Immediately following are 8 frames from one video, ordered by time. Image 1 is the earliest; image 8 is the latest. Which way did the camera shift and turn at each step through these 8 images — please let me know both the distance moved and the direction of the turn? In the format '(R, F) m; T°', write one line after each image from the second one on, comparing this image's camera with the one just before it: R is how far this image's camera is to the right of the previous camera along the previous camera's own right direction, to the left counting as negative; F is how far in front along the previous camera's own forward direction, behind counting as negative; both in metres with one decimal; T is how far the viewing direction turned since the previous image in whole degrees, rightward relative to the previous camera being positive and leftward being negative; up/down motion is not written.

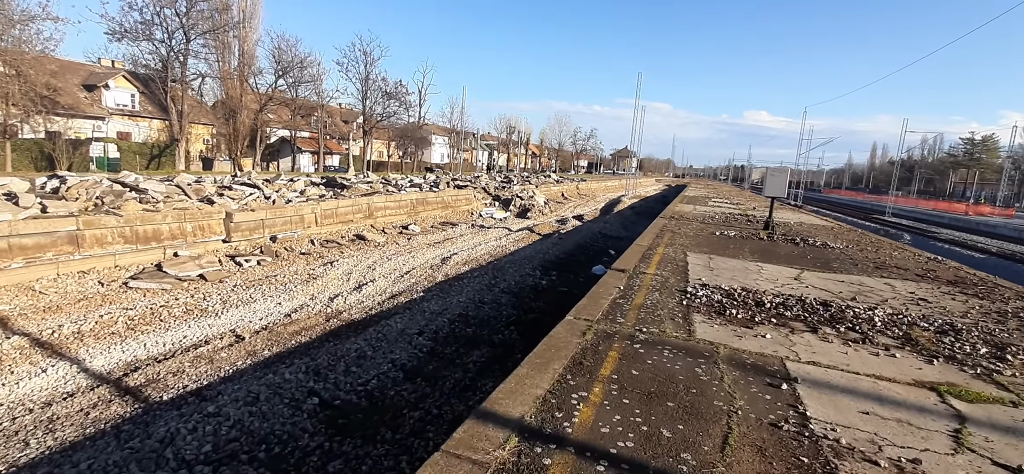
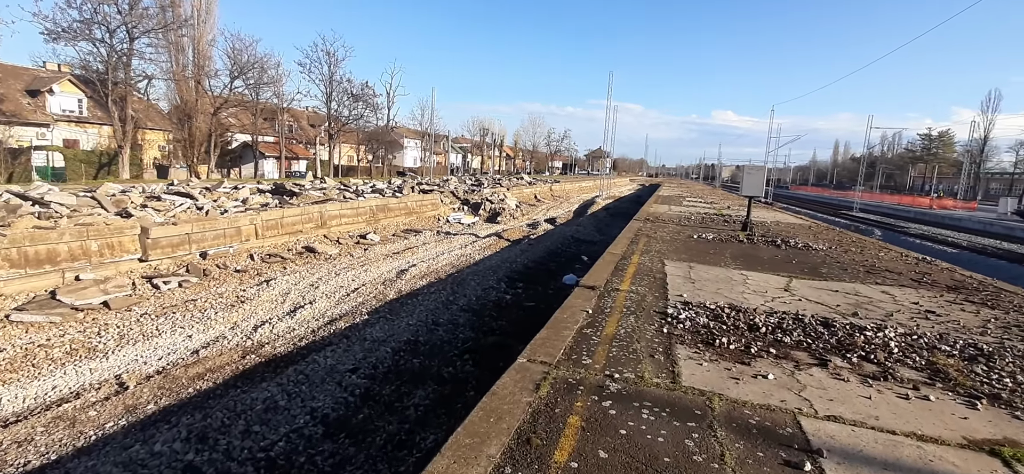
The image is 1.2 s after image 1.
(+0.3, +1.0) m; +3°
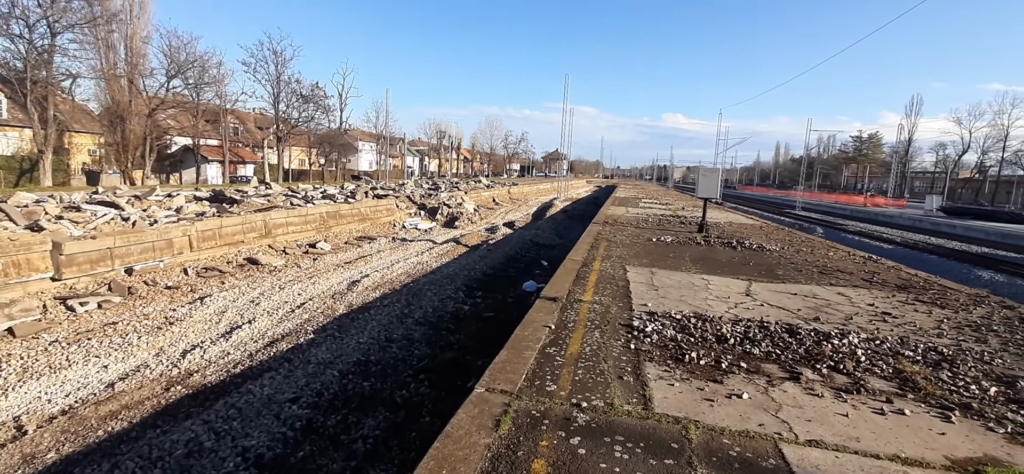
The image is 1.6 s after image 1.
(0.0, +0.4) m; +5°
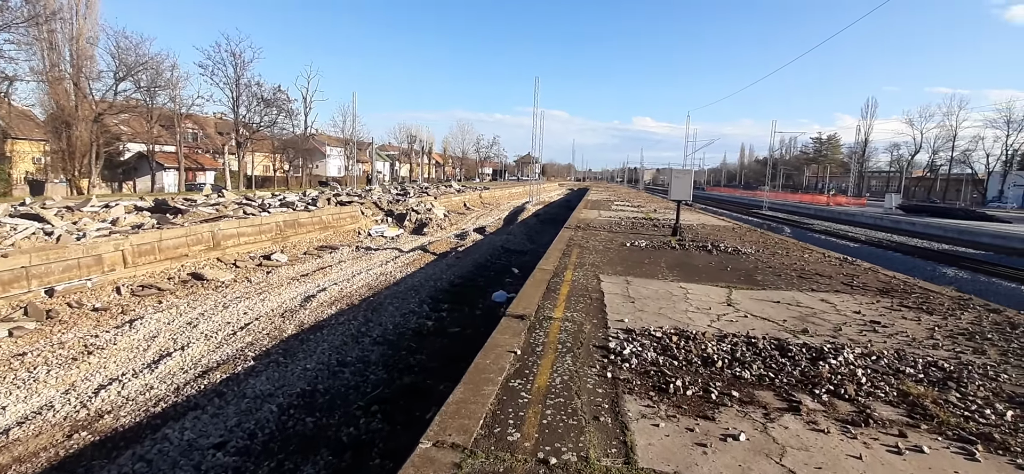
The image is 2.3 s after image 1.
(+0.1, +0.6) m; +3°
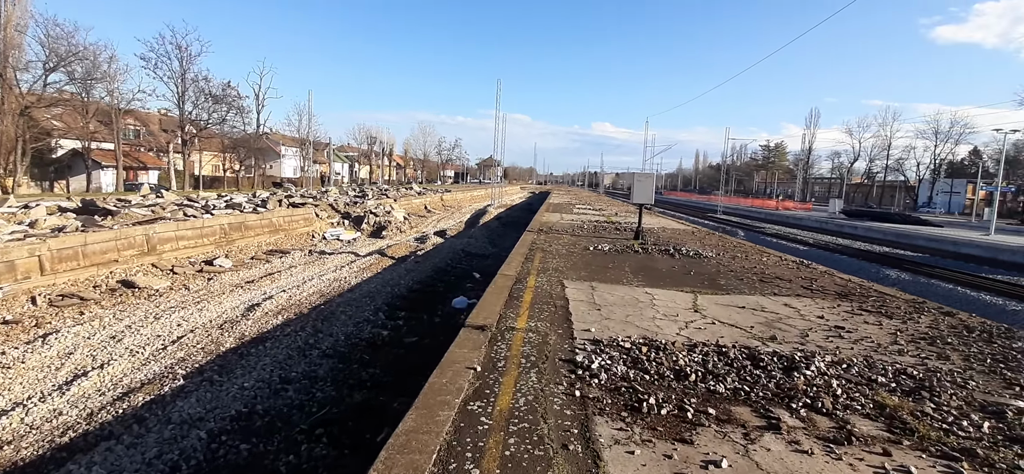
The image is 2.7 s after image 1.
(0.0, +0.3) m; +5°
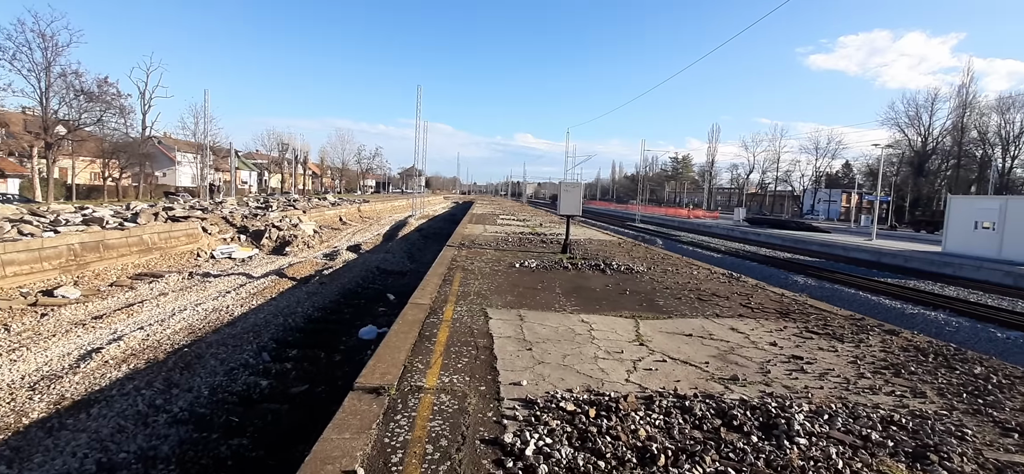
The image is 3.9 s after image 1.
(+0.1, +1.1) m; +9°
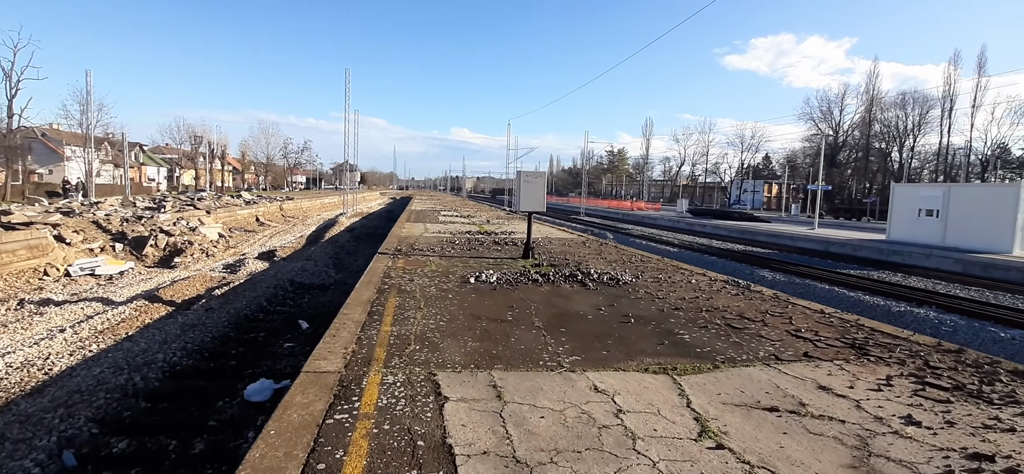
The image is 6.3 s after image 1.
(-0.2, +2.4) m; +7°
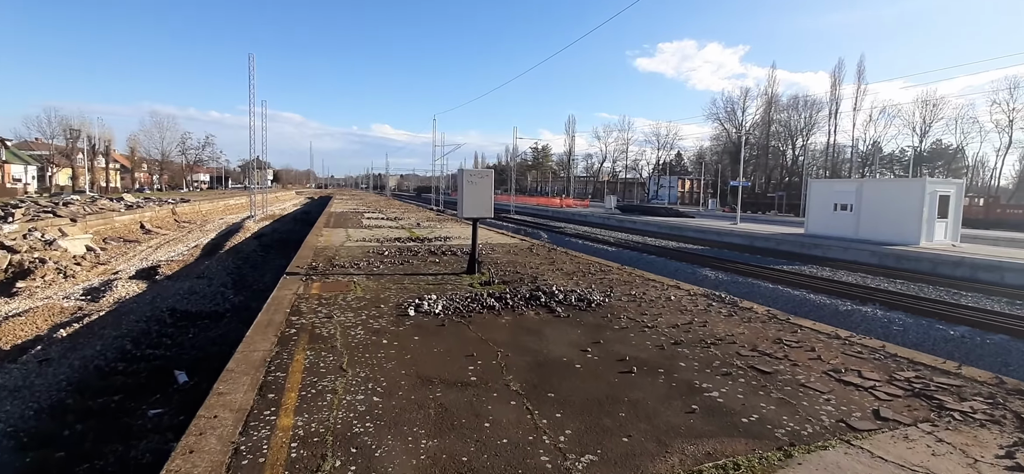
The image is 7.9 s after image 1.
(-0.3, +1.6) m; +9°
